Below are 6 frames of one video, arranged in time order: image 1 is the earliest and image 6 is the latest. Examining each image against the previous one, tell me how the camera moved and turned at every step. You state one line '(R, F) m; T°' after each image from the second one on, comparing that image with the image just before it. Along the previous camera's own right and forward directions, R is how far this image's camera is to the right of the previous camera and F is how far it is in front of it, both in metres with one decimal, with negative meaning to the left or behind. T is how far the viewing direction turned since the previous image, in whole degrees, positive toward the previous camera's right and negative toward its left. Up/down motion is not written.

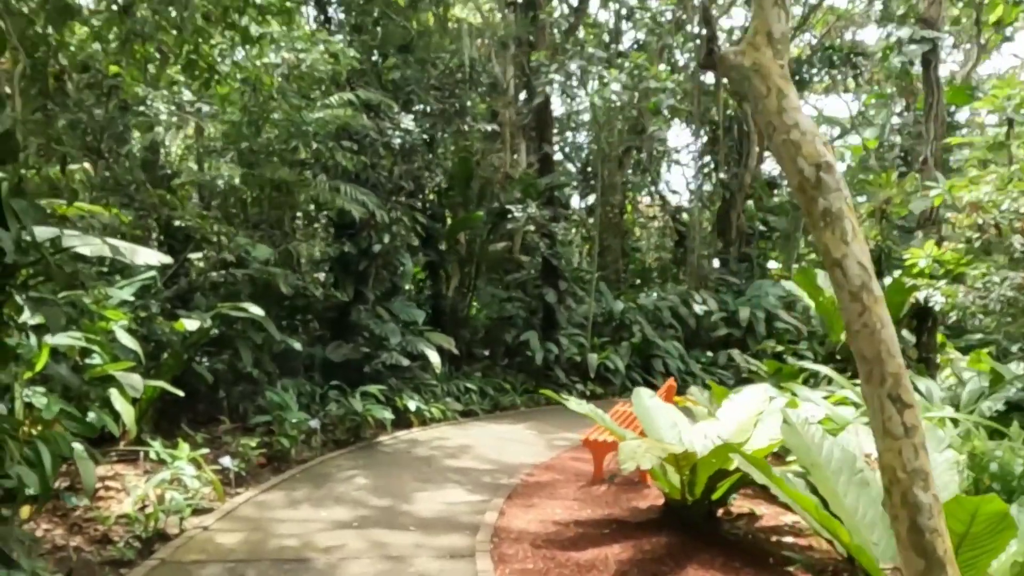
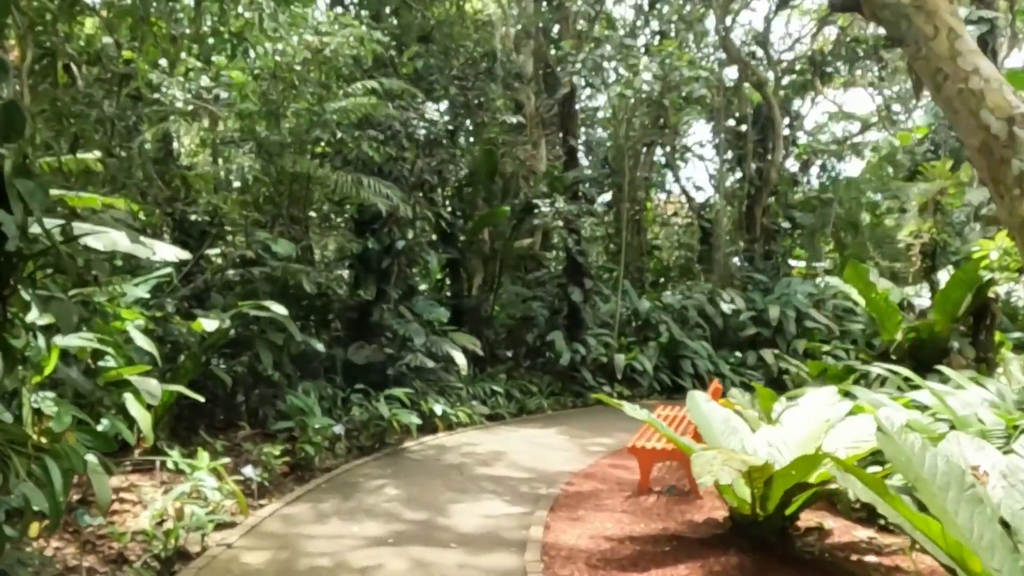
(-0.2, +0.3) m; -1°
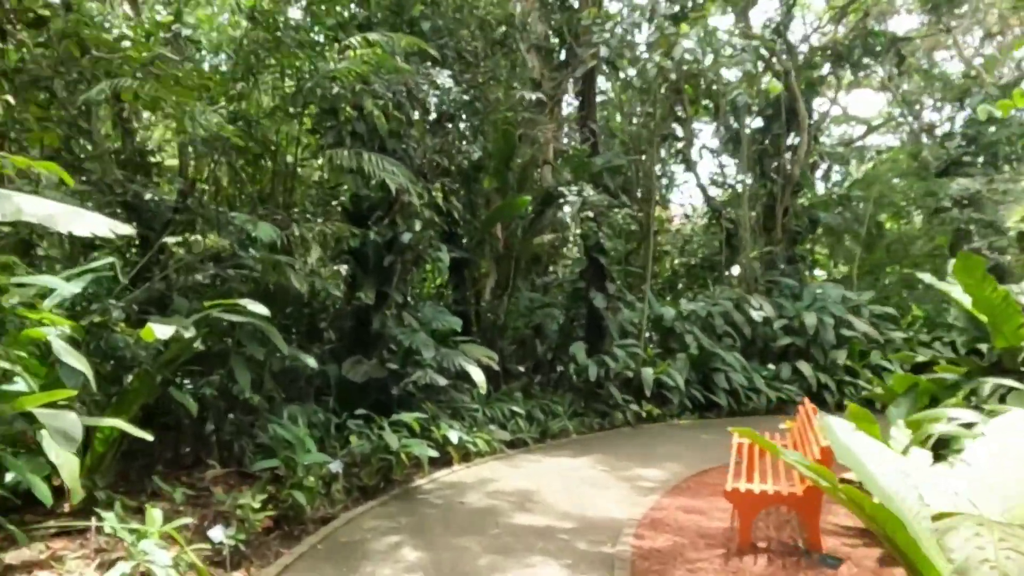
(-0.3, +1.0) m; +1°
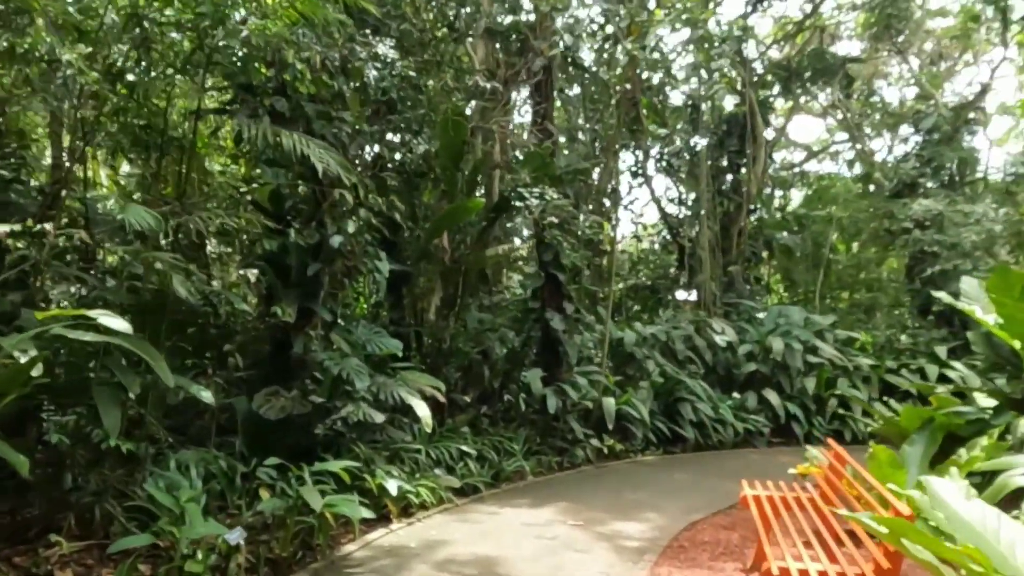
(-0.1, +0.8) m; +5°
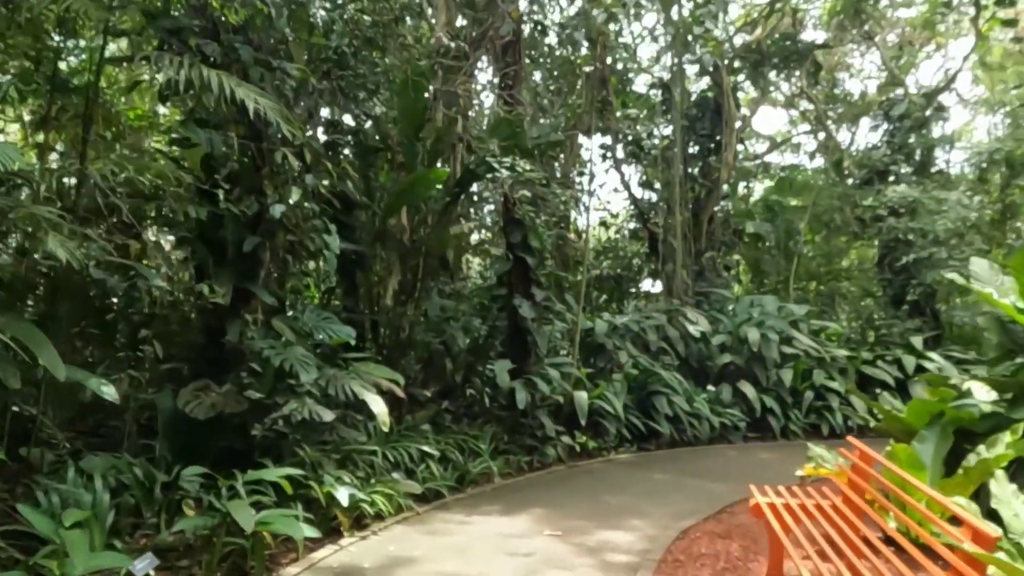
(-0.1, +0.5) m; +3°
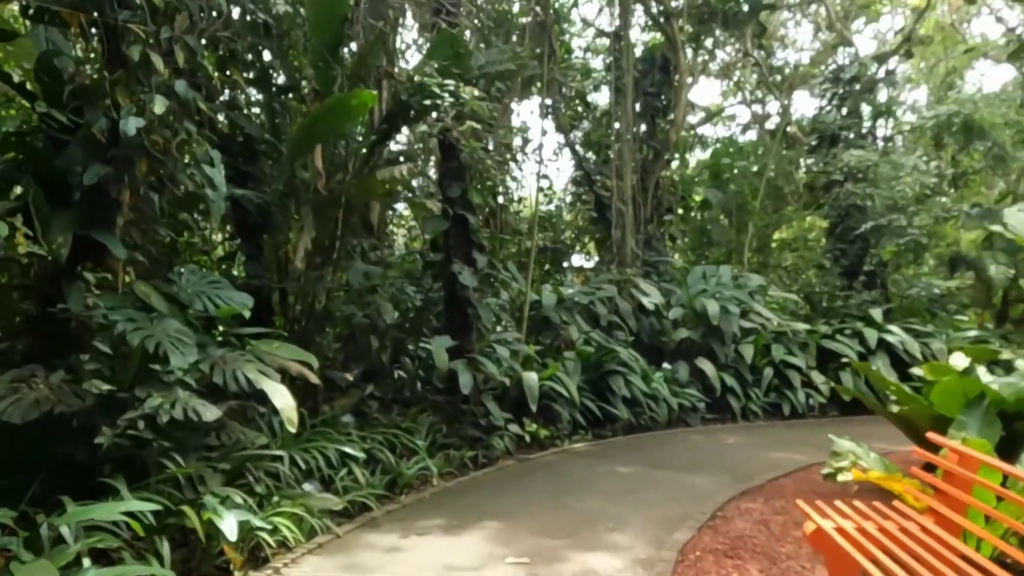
(-0.1, +0.9) m; +6°
